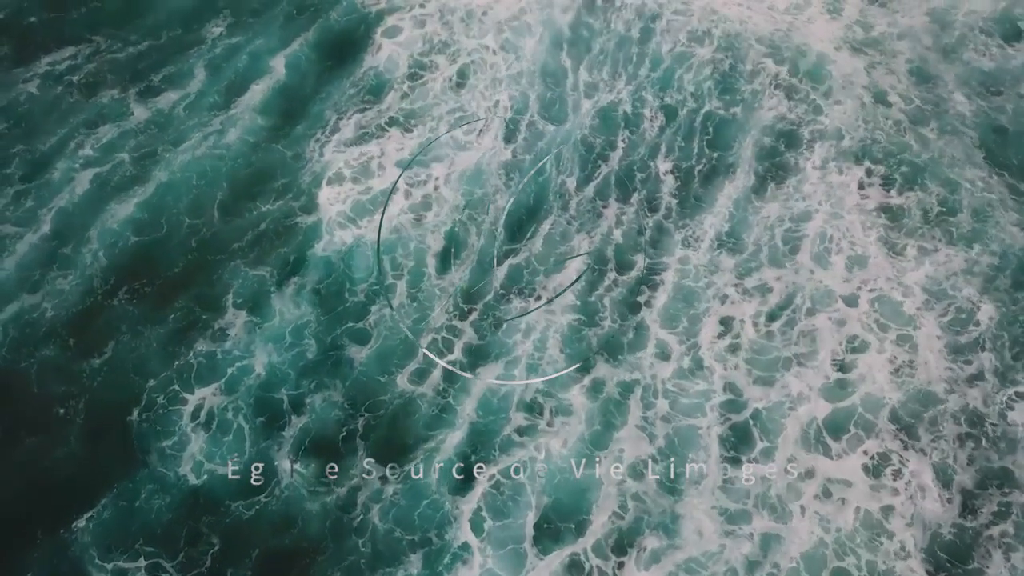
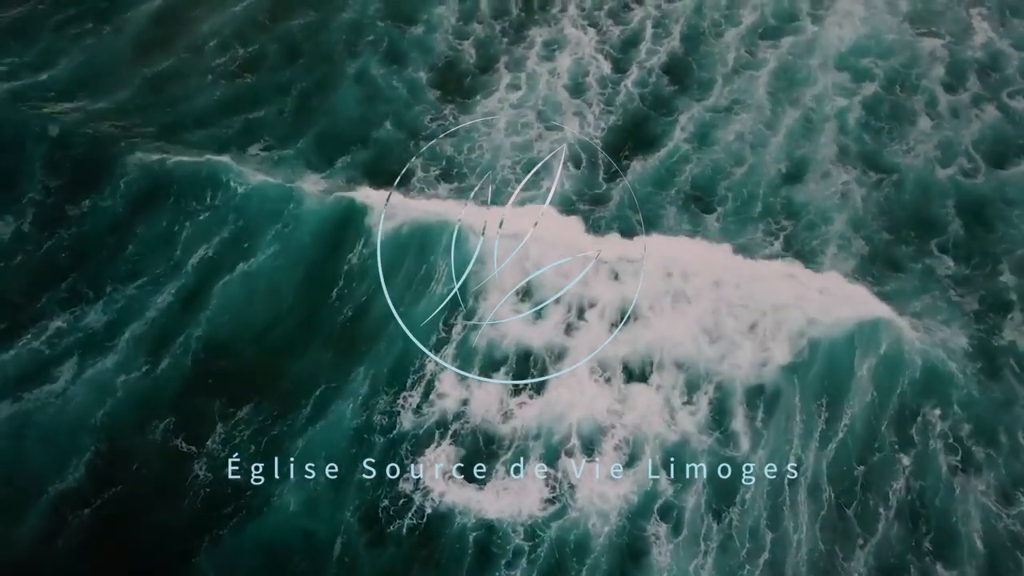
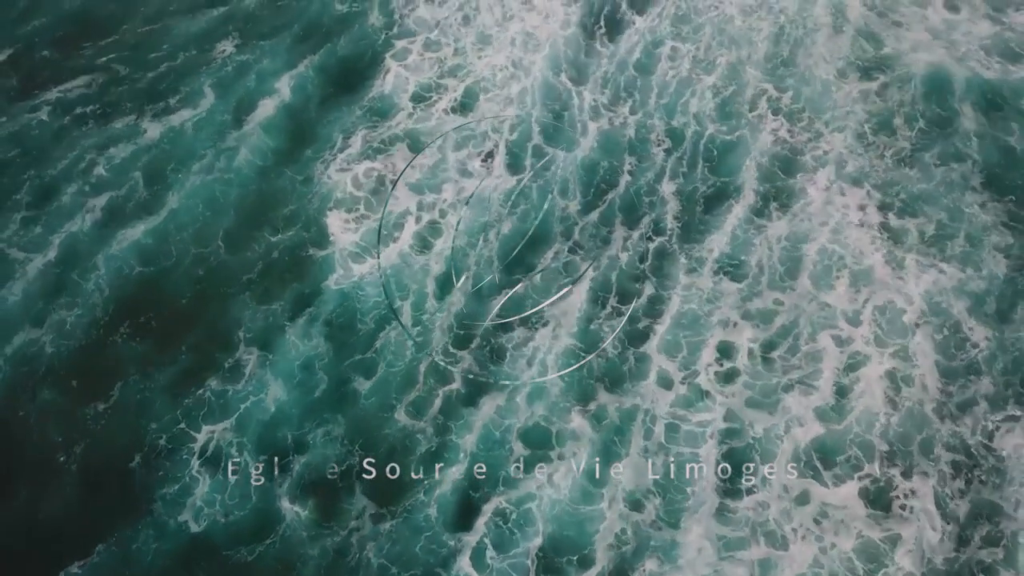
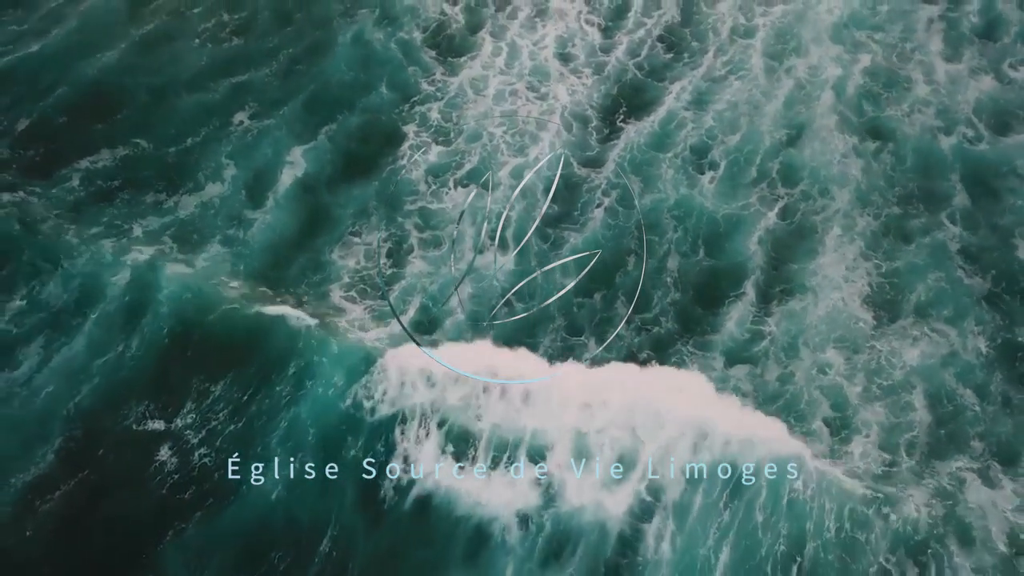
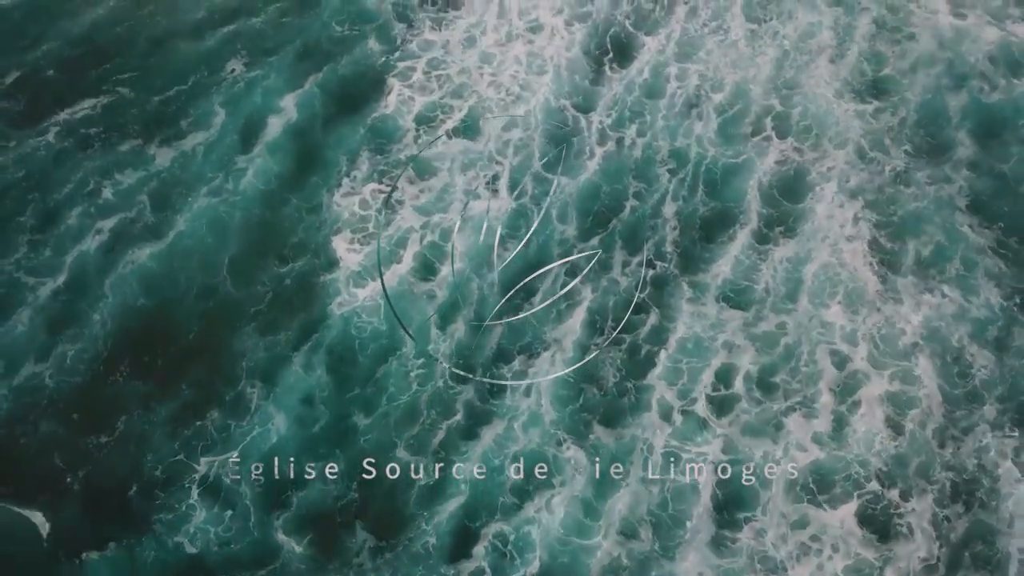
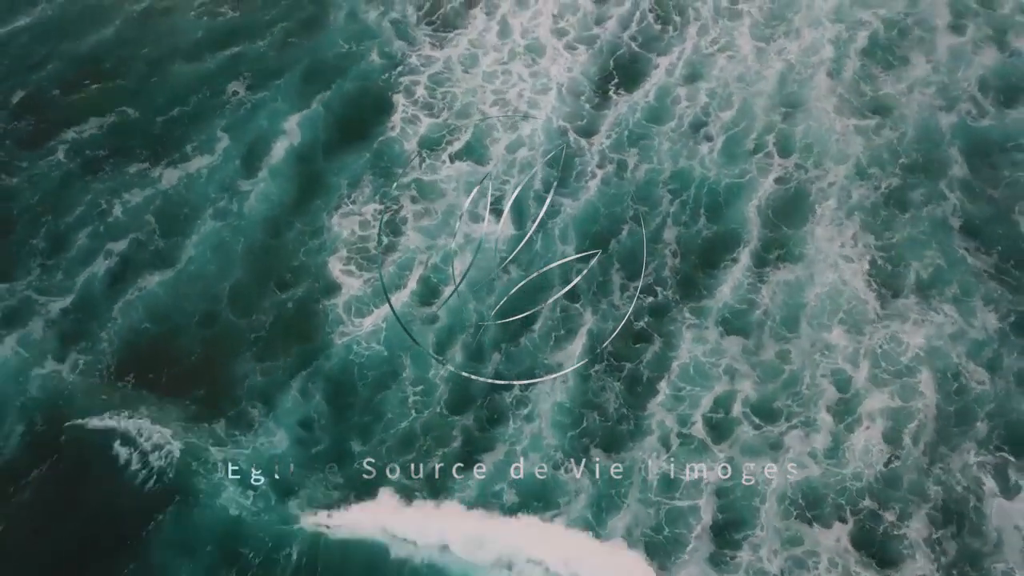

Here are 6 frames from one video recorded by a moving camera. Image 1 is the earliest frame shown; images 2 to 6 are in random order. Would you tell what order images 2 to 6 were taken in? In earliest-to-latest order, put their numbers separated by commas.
3, 5, 6, 4, 2
